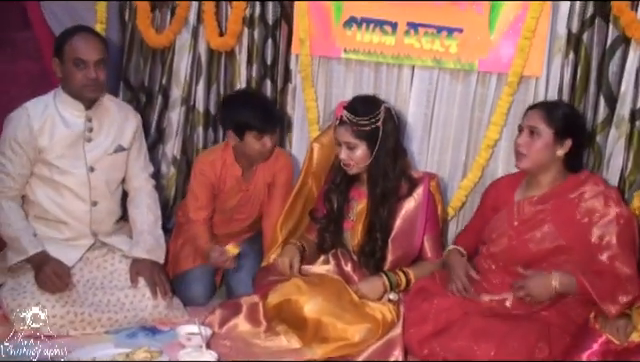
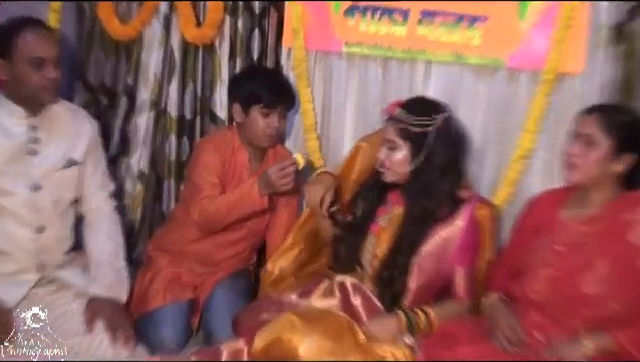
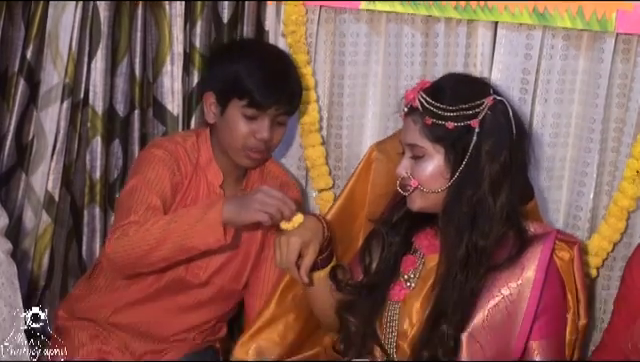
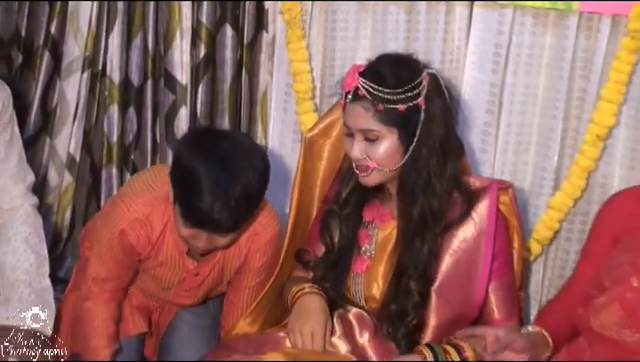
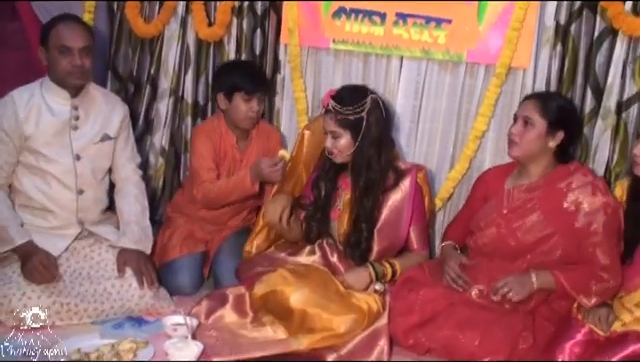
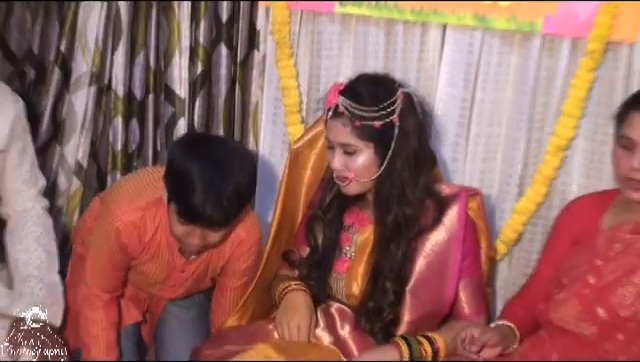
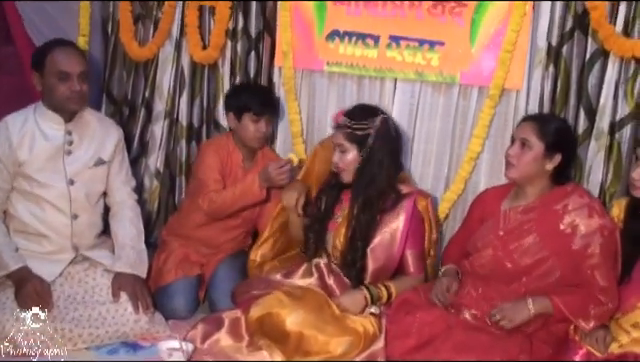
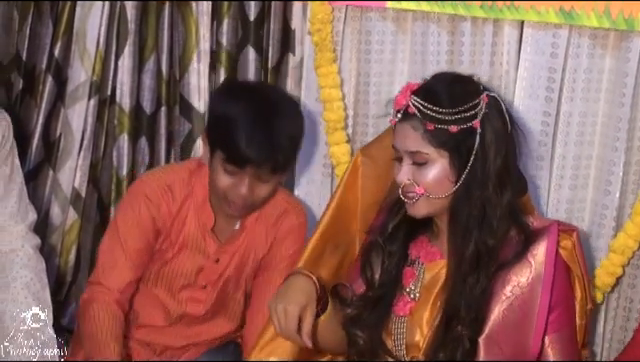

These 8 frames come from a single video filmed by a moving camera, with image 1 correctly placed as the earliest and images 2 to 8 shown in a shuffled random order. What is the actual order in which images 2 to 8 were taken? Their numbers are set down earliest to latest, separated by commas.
5, 7, 2, 3, 8, 4, 6
